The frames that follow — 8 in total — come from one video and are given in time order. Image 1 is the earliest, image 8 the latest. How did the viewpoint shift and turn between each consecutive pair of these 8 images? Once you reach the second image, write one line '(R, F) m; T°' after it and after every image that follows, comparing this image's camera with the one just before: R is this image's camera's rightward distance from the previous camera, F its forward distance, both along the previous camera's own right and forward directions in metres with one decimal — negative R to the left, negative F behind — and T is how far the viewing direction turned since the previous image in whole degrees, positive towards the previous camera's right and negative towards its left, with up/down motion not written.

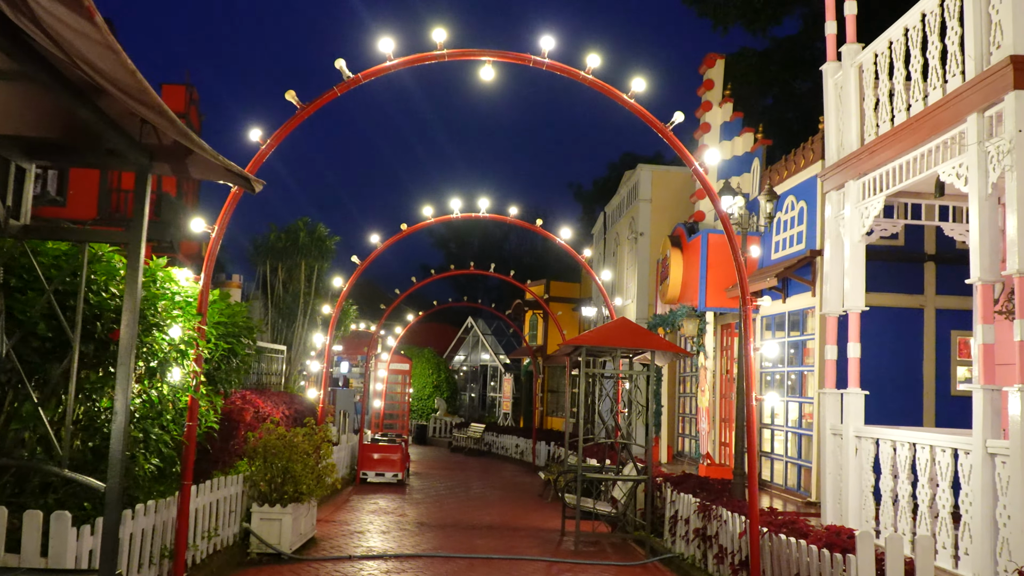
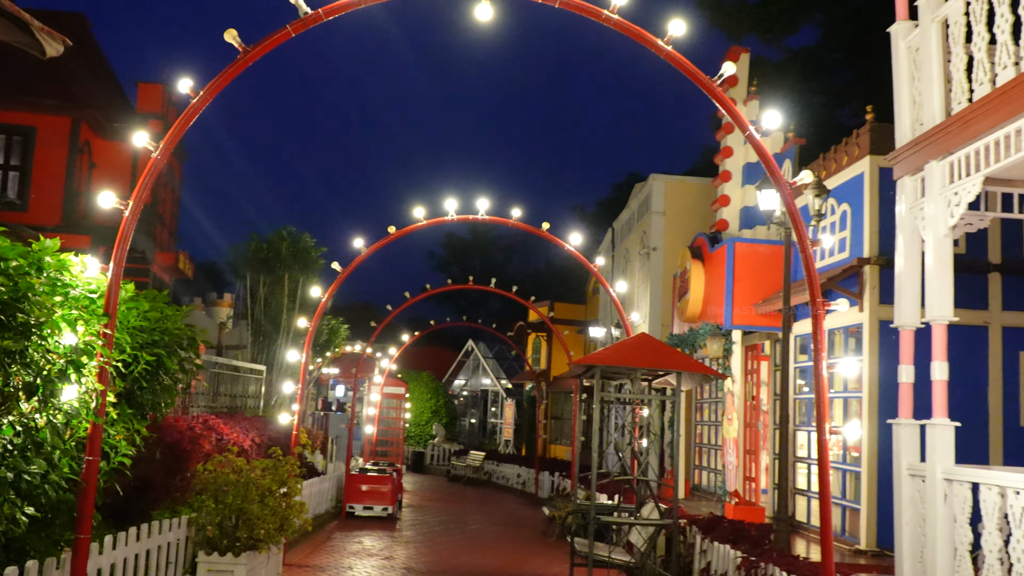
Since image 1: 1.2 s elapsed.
(0.0, +2.0) m; 0°
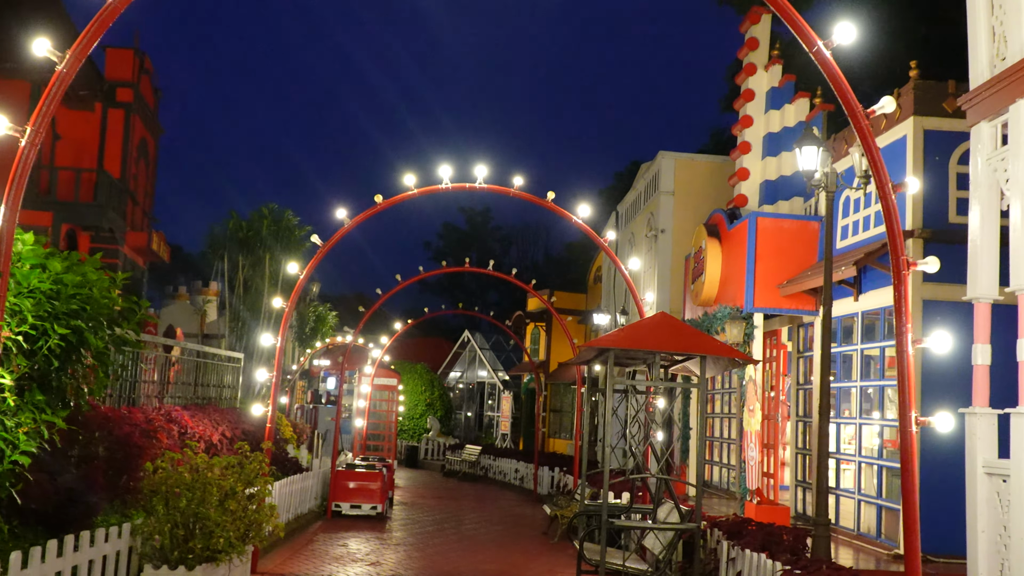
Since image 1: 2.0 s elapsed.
(0.0, +1.5) m; 0°
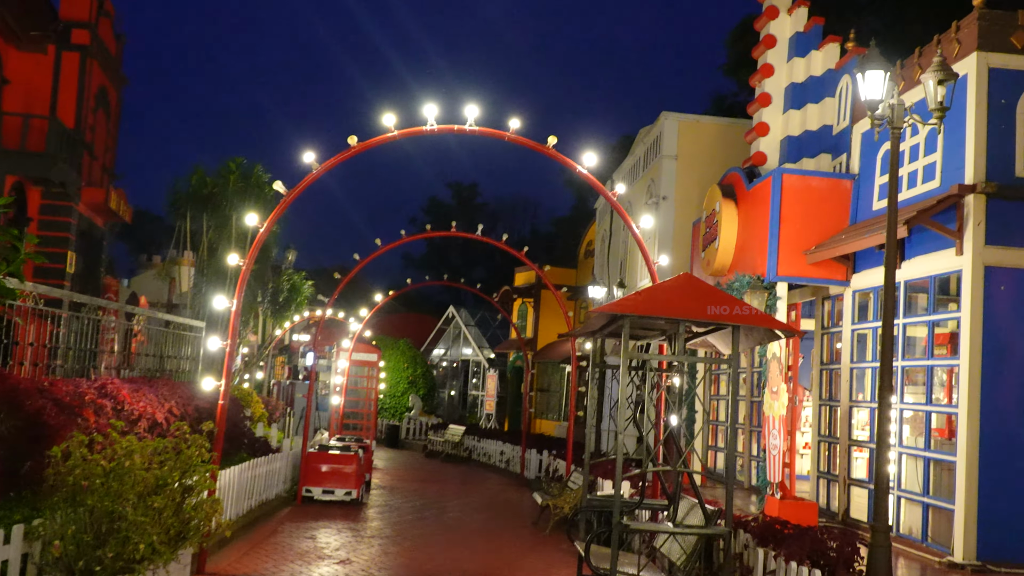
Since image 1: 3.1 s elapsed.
(-0.1, +1.7) m; +1°
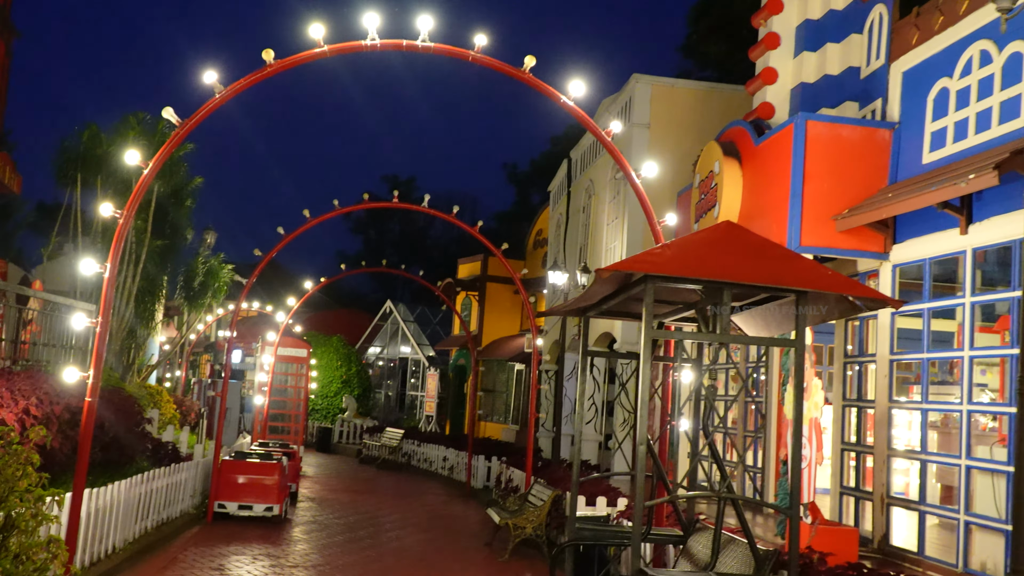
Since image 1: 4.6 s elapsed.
(-0.2, +2.6) m; +3°
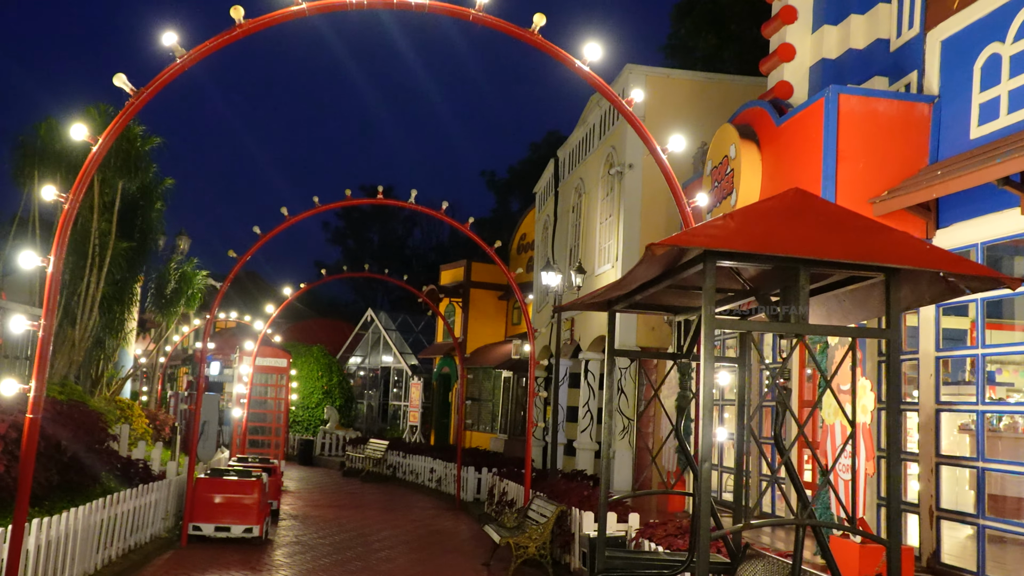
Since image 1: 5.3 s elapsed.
(-0.2, +1.1) m; +1°
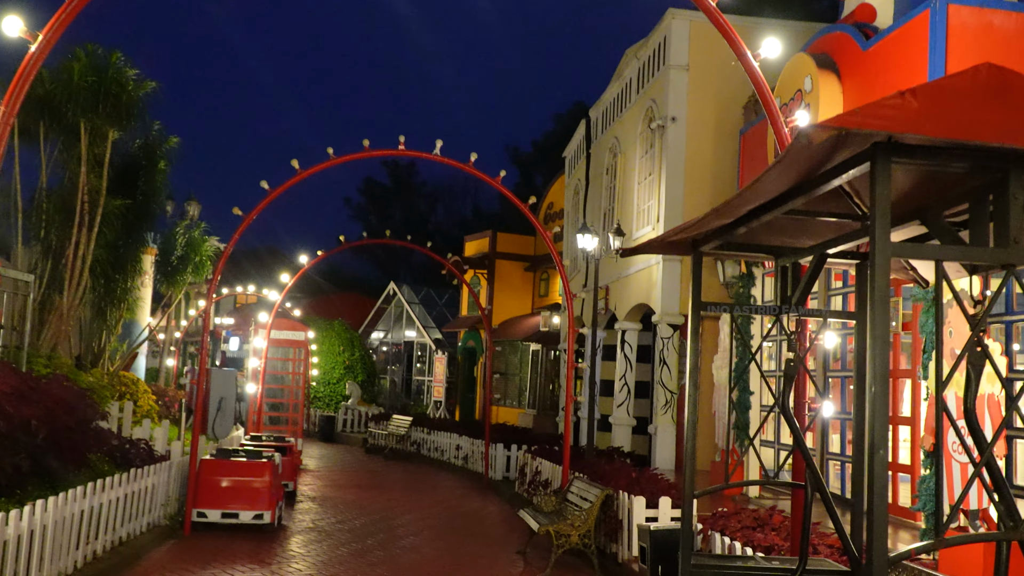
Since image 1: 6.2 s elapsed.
(-0.1, +1.4) m; -1°
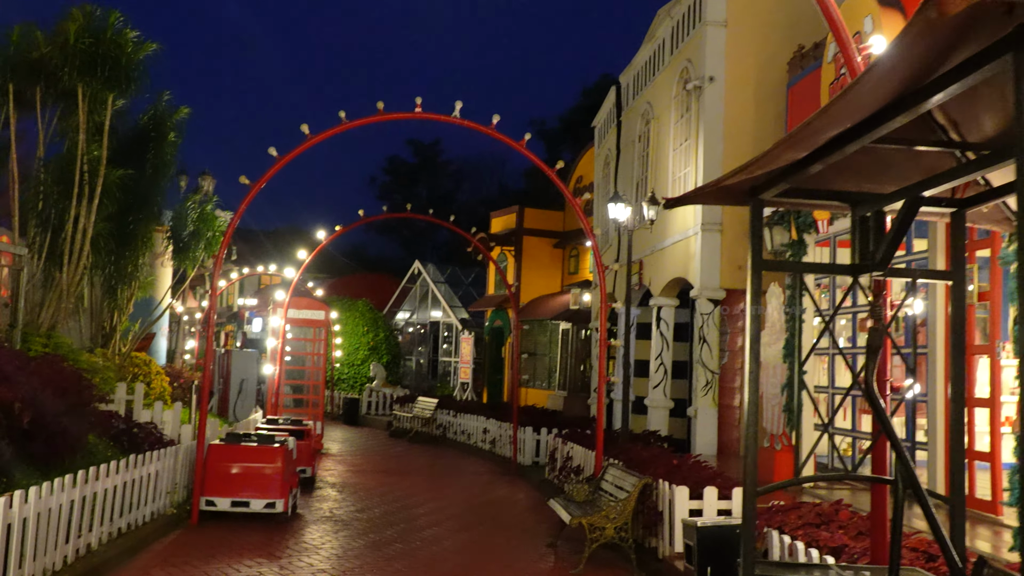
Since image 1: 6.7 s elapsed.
(0.0, +0.9) m; -1°
